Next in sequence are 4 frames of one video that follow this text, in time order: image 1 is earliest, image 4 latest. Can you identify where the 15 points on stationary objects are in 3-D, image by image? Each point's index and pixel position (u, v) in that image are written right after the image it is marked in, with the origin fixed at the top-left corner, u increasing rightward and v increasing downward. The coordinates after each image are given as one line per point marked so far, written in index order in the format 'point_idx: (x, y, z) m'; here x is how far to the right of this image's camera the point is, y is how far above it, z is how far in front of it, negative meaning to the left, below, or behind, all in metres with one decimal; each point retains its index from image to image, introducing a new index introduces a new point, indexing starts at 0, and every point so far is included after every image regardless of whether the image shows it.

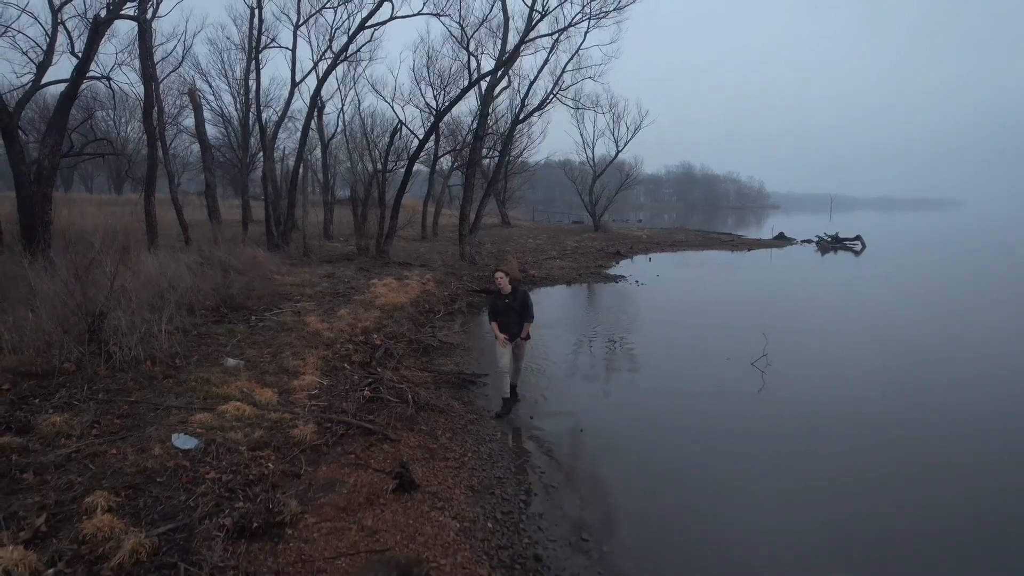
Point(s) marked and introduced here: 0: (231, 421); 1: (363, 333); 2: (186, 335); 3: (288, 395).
0: (-2.5, -1.2, +4.9) m
1: (-2.2, -0.7, +8.2) m
2: (-4.2, -0.6, +7.1) m
3: (-2.3, -1.1, +5.7) m
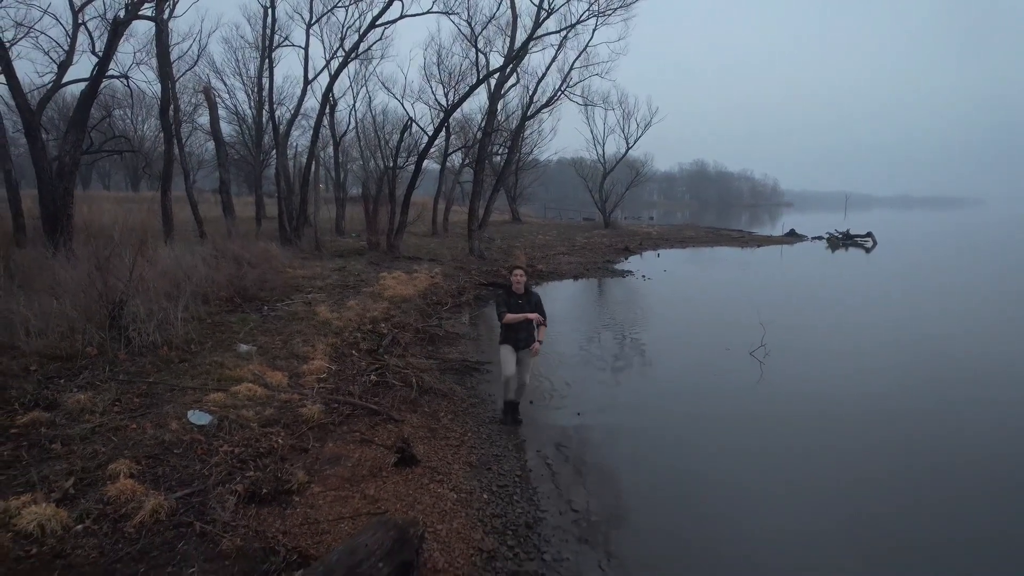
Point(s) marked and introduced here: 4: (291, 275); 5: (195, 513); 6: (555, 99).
0: (-2.5, -1.0, +5.1) m
1: (-2.2, -0.5, +8.5) m
2: (-4.2, -0.5, +7.4) m
3: (-2.3, -1.0, +5.9) m
4: (-4.7, +0.3, +11.5) m
5: (-2.0, -1.4, +3.5) m
6: (+1.4, +6.1, +17.7) m
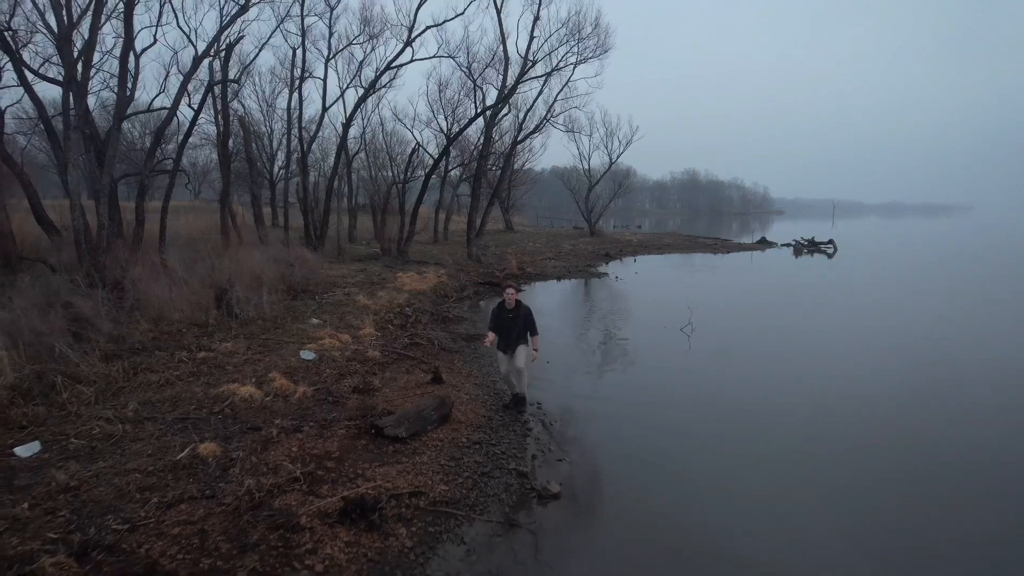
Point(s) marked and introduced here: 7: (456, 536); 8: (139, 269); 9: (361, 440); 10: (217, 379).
0: (-2.7, -0.8, +7.9) m
1: (-2.3, -0.4, +11.3) m
2: (-4.4, -0.3, +10.2) m
3: (-2.4, -0.8, +8.7) m
4: (-4.9, +0.4, +14.3) m
5: (-2.1, -1.2, +6.3) m
6: (+1.1, +6.1, +20.6) m
7: (-0.4, -2.0, +4.3) m
8: (-6.6, +0.3, +9.6) m
9: (-1.5, -1.5, +5.4) m
10: (-3.5, -1.1, +6.5) m
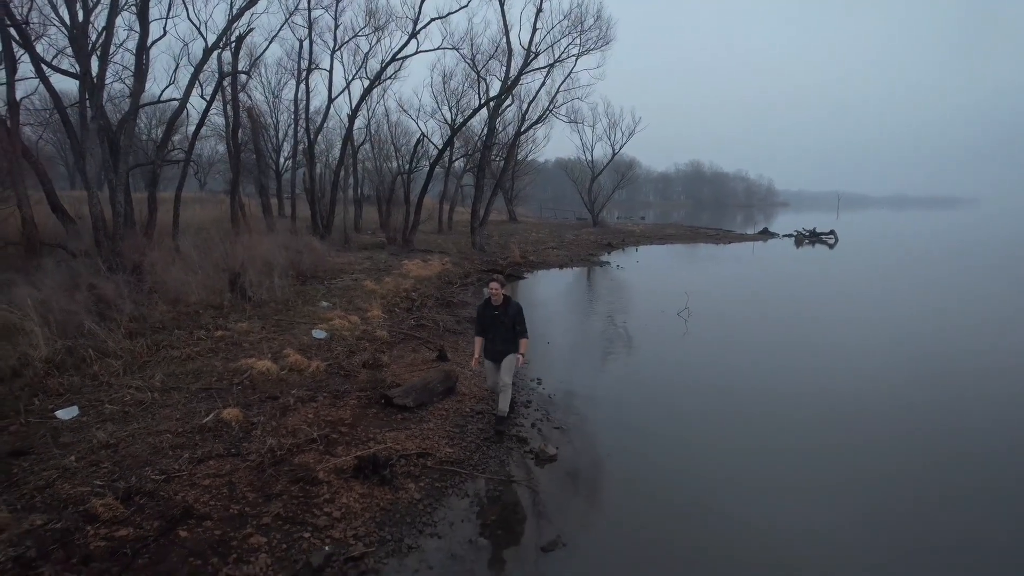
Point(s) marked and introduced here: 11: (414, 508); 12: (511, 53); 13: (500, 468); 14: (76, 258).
0: (-2.6, -0.6, +8.3) m
1: (-2.3, -0.1, +11.7) m
2: (-4.3, 0.0, +10.6) m
3: (-2.4, -0.5, +9.1) m
4: (-4.8, +0.7, +14.7) m
5: (-2.1, -1.0, +6.7) m
6: (+1.2, +6.6, +20.9) m
7: (-0.4, -1.8, +4.7) m
8: (-6.5, +0.6, +10.0) m
9: (-1.5, -1.3, +5.8) m
10: (-3.5, -0.8, +6.9) m
11: (-0.8, -1.8, +4.4) m
12: (0.0, +7.7, +17.7) m
13: (-0.1, -1.7, +5.2) m
14: (-7.7, +0.5, +9.7) m
